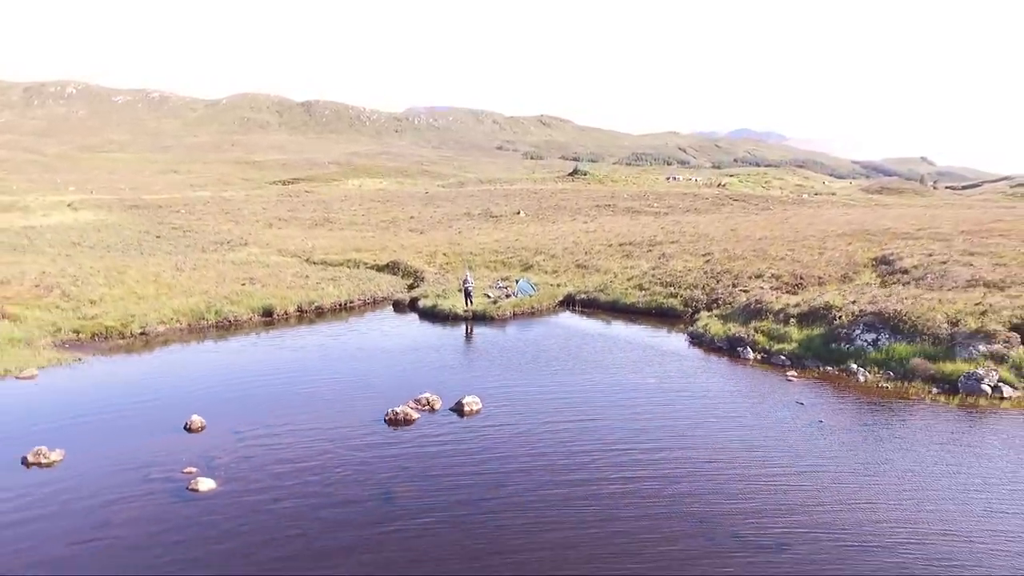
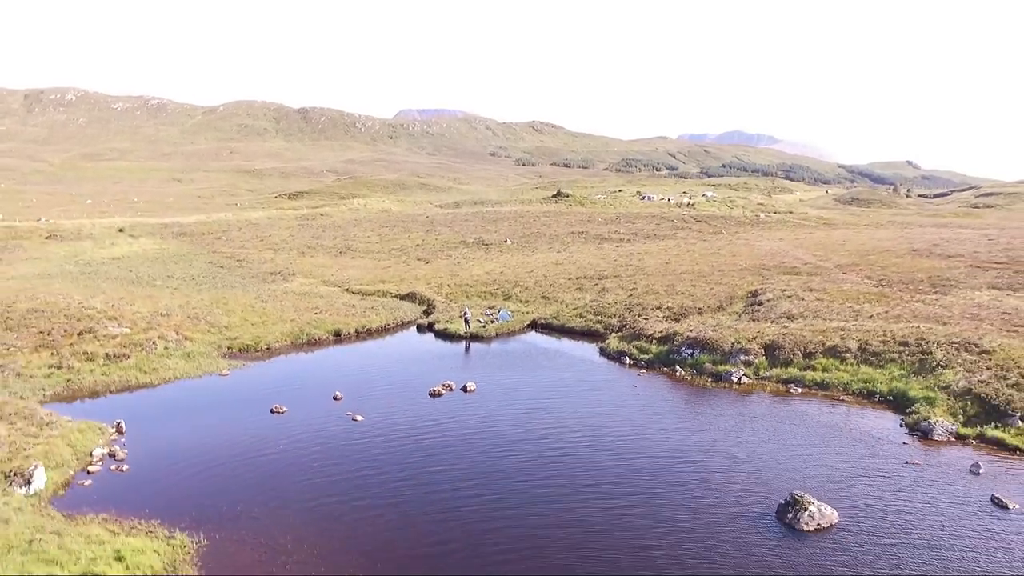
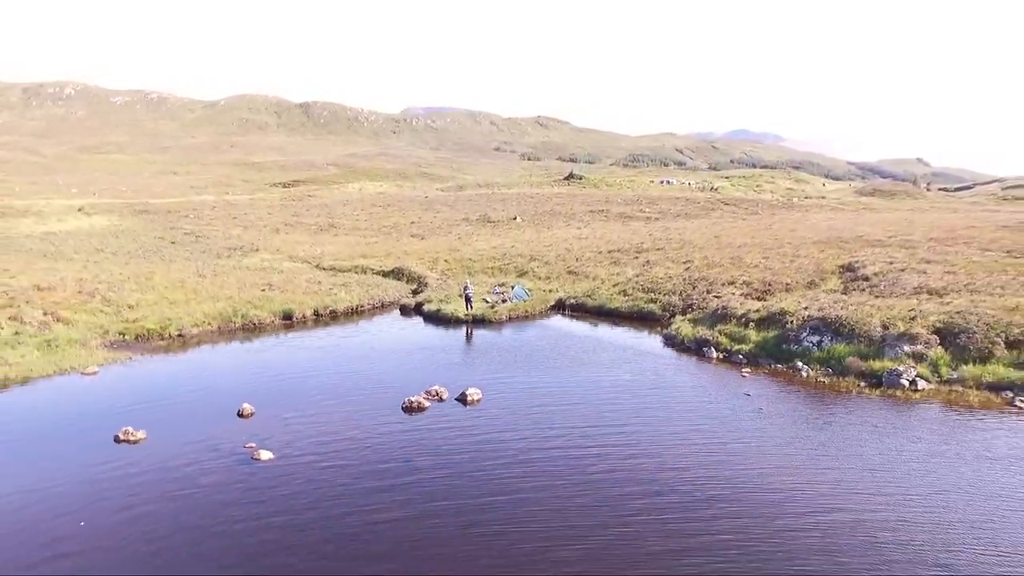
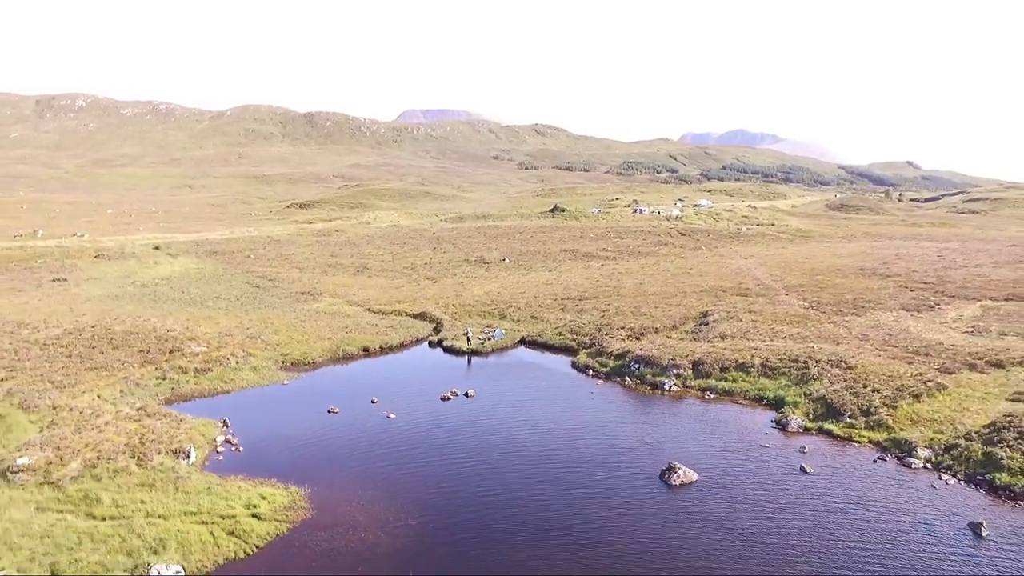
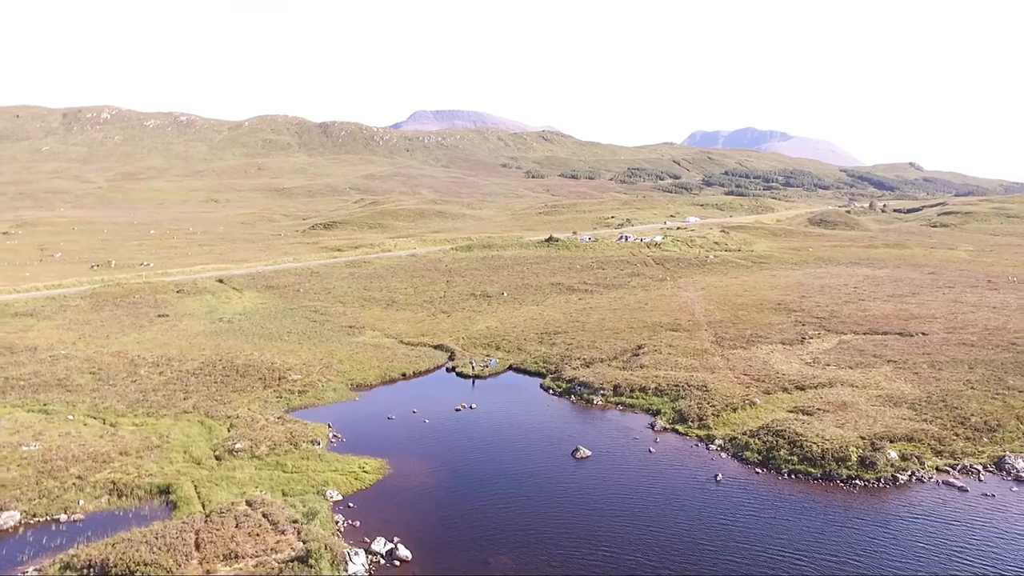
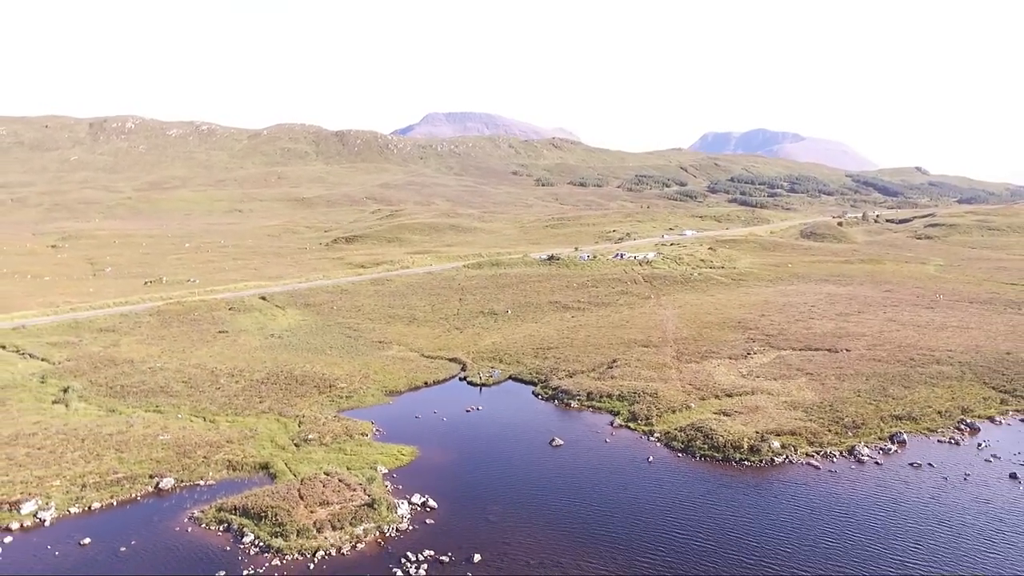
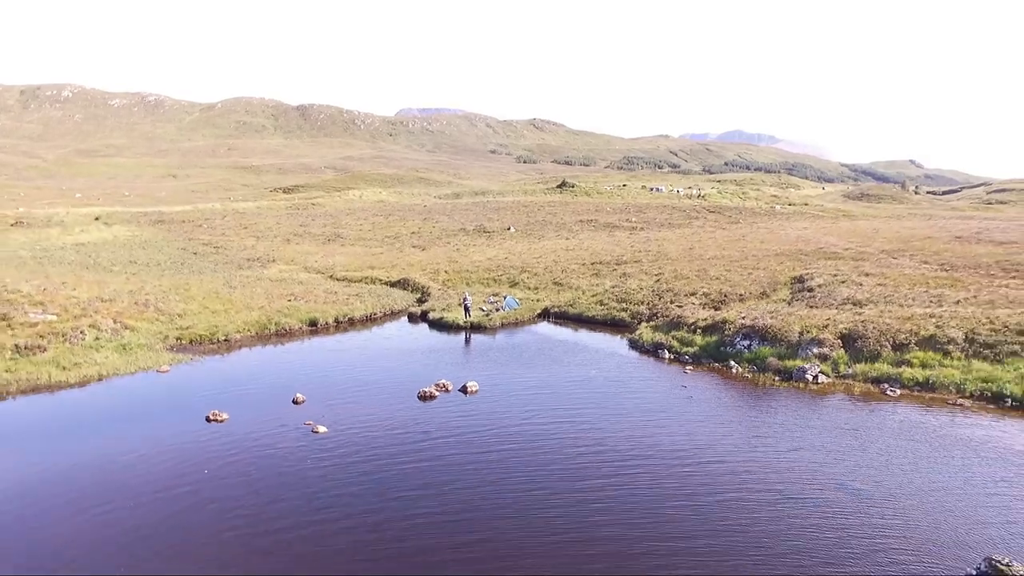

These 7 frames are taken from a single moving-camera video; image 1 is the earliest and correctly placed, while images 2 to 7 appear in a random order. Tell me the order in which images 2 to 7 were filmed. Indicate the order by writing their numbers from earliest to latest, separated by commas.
3, 7, 2, 4, 5, 6
